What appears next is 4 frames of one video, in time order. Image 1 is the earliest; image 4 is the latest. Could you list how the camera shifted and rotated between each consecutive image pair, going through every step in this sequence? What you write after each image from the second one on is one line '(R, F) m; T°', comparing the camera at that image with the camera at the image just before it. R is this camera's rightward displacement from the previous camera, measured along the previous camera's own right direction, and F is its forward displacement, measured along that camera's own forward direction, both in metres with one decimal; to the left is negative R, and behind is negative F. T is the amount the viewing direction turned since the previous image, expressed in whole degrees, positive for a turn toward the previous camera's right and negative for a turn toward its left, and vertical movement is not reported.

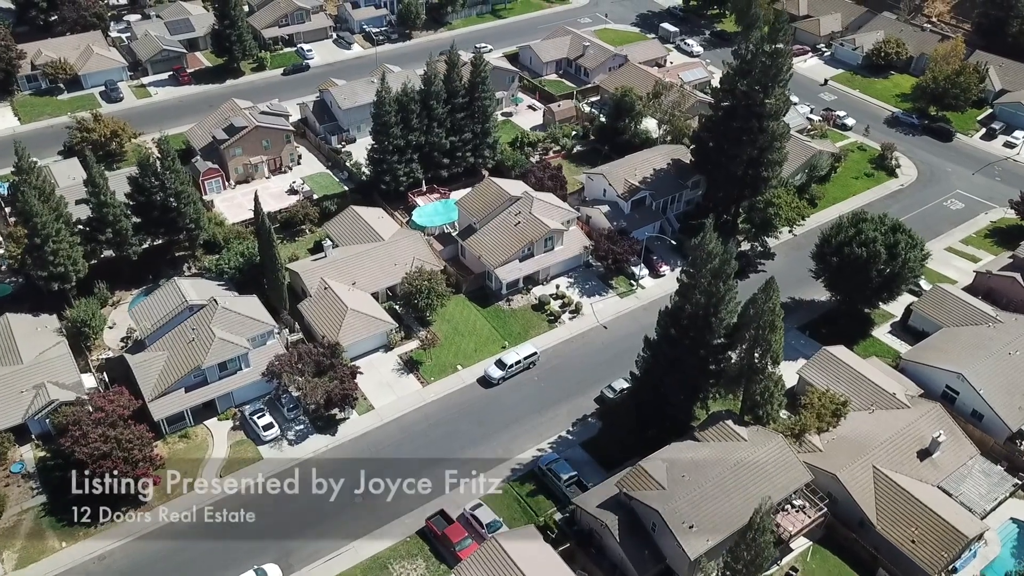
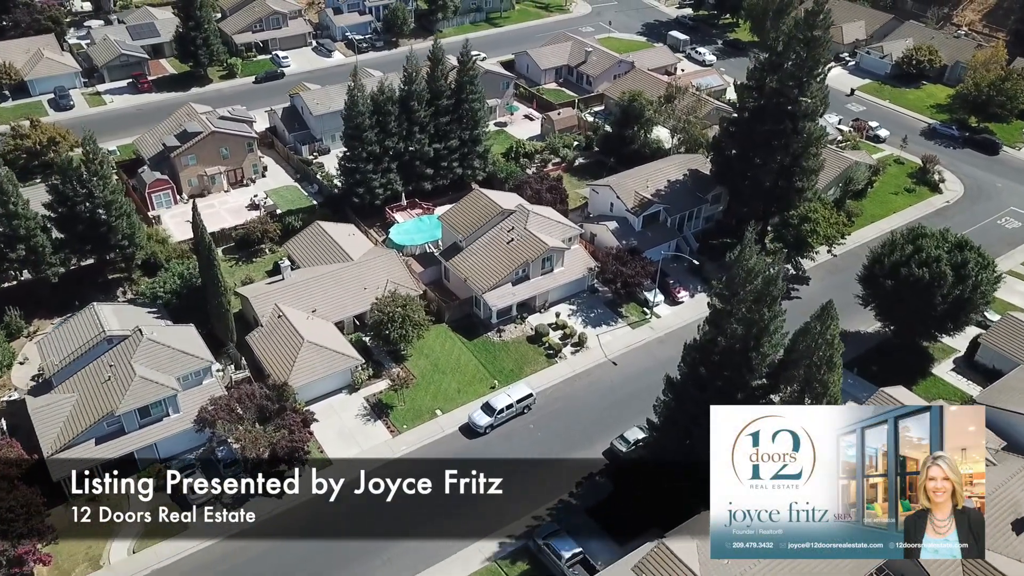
(+0.6, +9.2) m; 0°
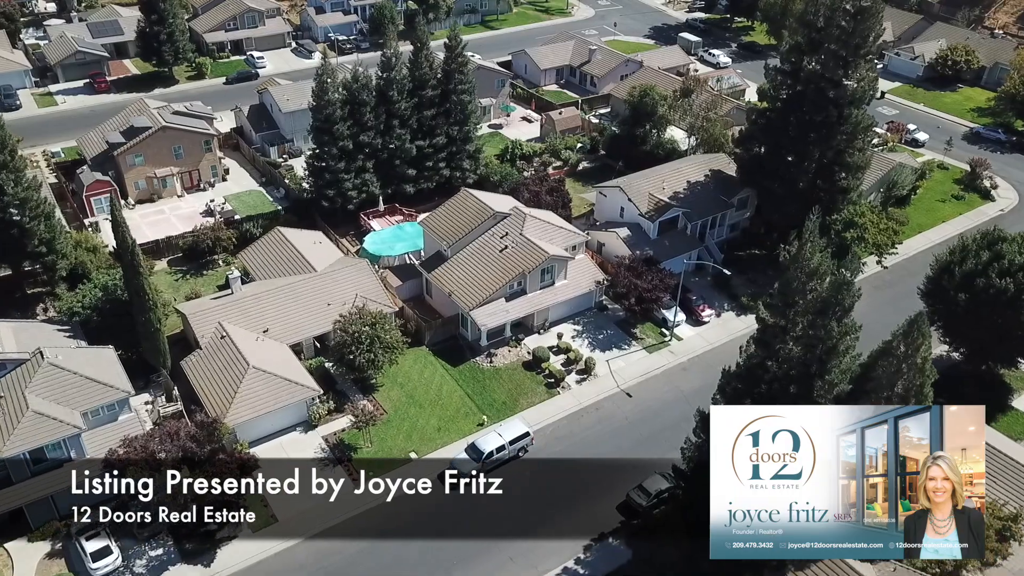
(+0.4, +8.2) m; 0°
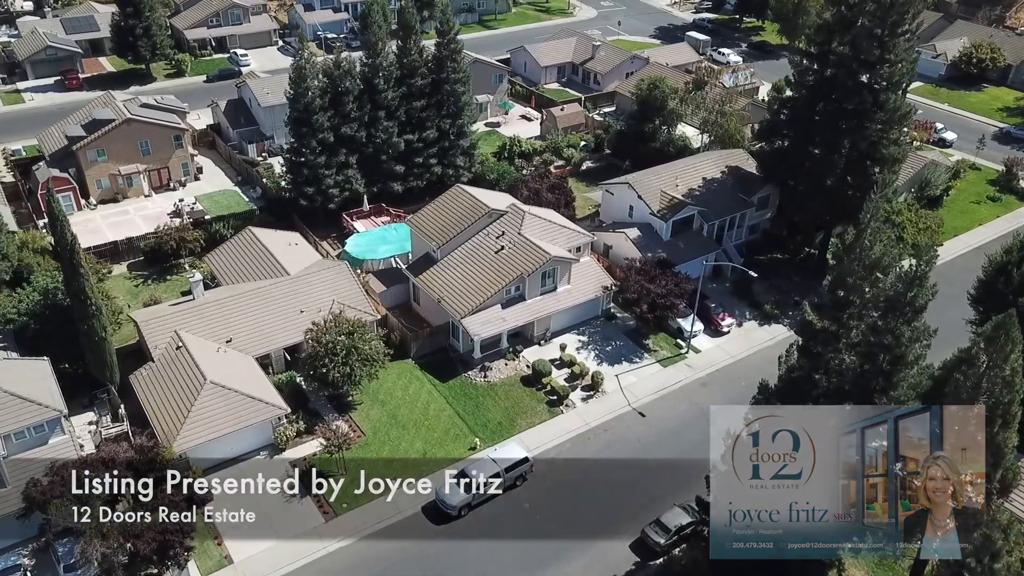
(+0.2, +4.8) m; 0°
